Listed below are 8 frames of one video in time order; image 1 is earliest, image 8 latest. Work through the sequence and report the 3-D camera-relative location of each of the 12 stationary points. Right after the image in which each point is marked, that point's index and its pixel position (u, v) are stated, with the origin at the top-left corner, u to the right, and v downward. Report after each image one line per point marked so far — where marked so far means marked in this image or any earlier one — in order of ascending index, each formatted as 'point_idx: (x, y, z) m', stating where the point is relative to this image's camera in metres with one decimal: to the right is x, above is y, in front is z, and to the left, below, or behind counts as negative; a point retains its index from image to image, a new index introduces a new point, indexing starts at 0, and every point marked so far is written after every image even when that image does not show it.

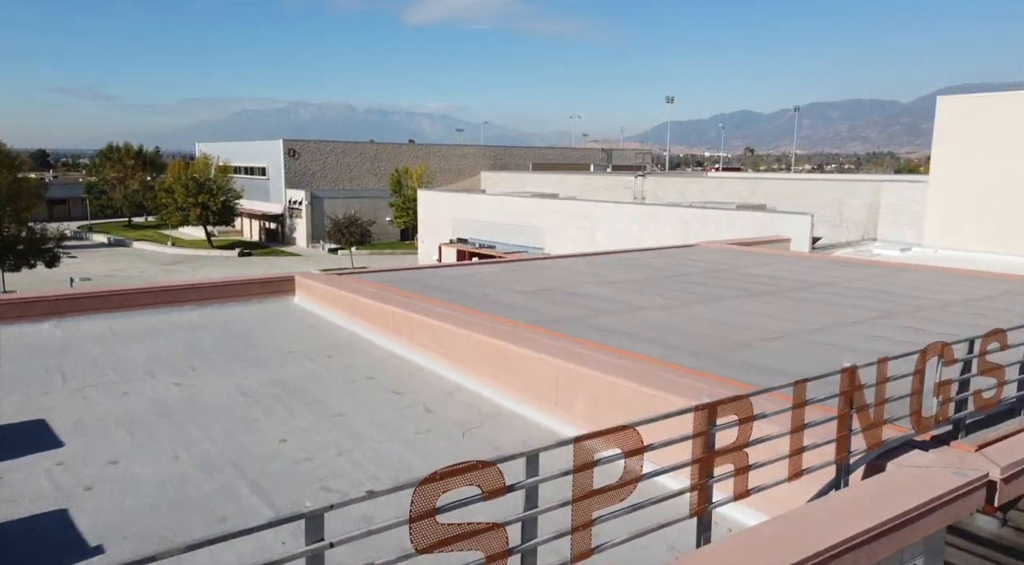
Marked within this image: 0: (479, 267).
0: (-0.5, +0.2, +11.1) m
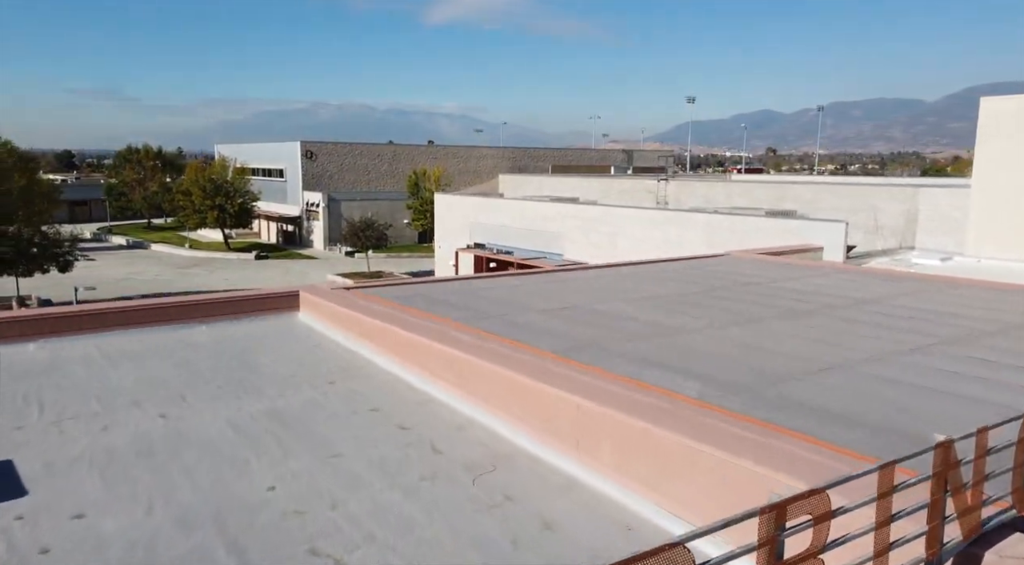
0: (-0.2, 0.0, +10.5) m
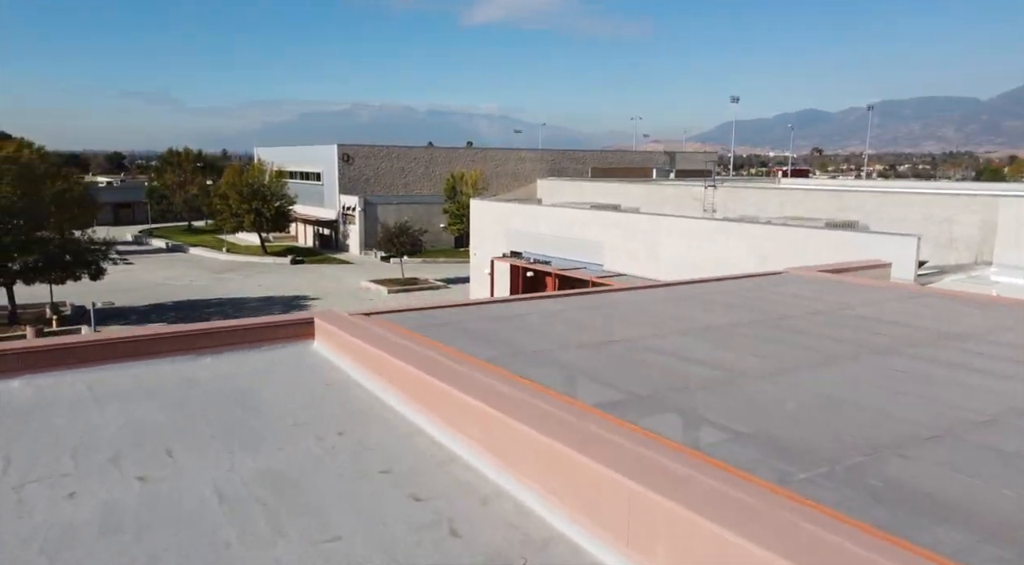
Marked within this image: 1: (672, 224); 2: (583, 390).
0: (+0.2, -0.3, +9.6) m
1: (+3.7, +1.4, +17.9) m
2: (+0.6, -0.9, +6.0) m
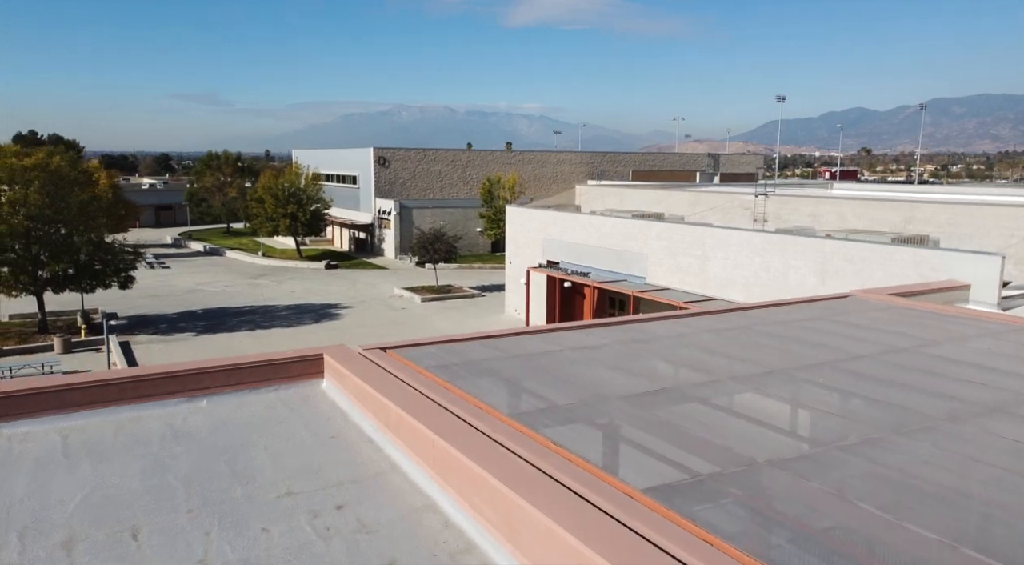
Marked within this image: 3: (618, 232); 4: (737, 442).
0: (+0.6, -0.6, +8.5) m
1: (+4.5, +1.0, +16.7) m
2: (+0.7, -1.2, +5.0) m
3: (+2.7, +1.3, +19.8) m
4: (+1.6, -1.1, +5.5) m
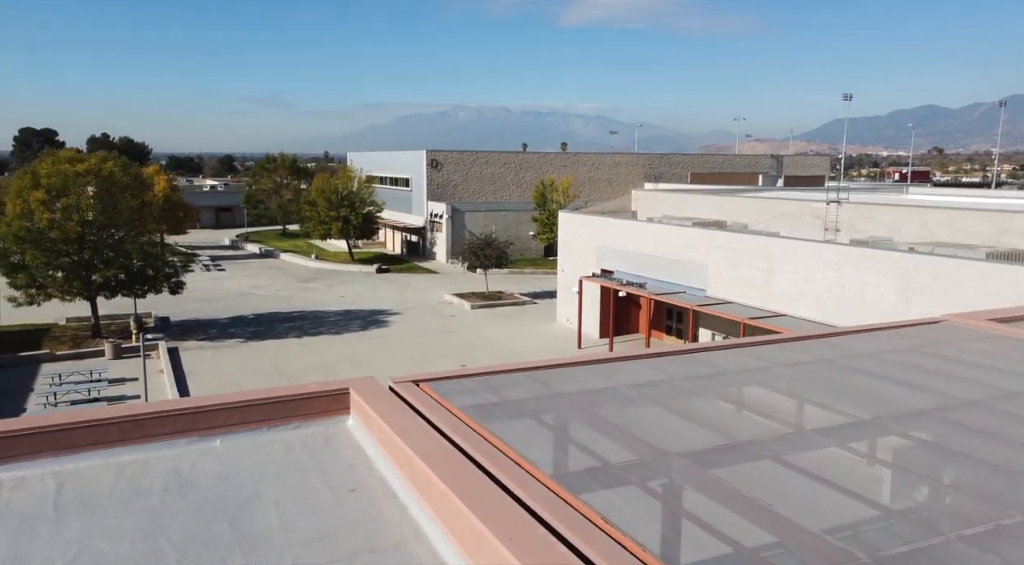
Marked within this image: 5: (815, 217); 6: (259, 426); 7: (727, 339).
0: (+1.1, -0.9, +7.6) m
1: (+5.6, +0.7, +15.5) m
2: (+1.0, -1.5, +4.1) m
3: (+4.0, +1.0, +18.8) m
4: (+1.8, -1.4, +4.5) m
5: (+7.5, +1.6, +19.0) m
6: (-2.2, -1.2, +6.7) m
7: (+2.5, -0.7, +9.0) m
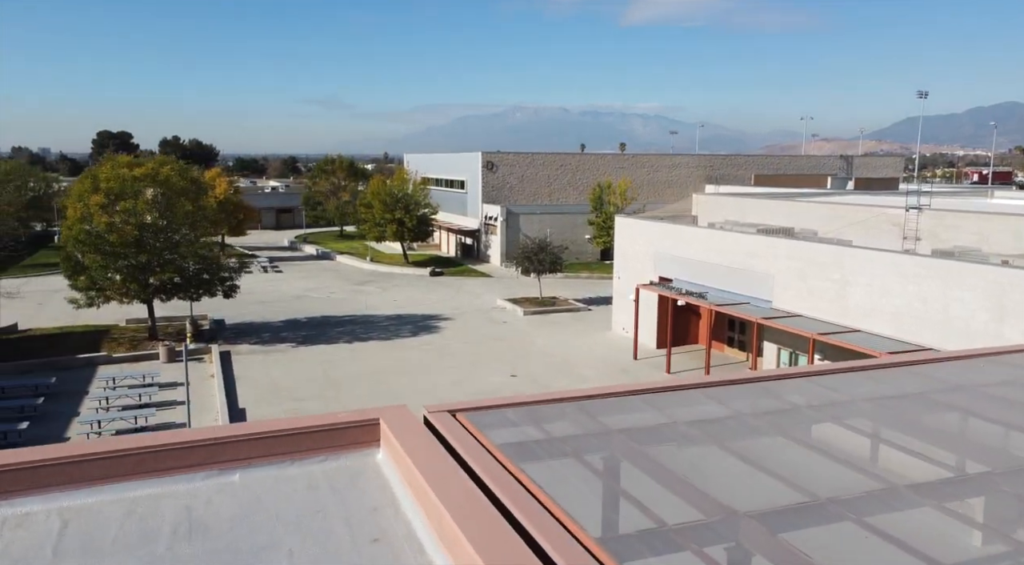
0: (+1.5, -1.1, +6.9) m
1: (+6.6, +0.5, +14.4) m
2: (+1.1, -1.7, +3.3) m
3: (+5.3, +0.8, +17.8) m
4: (+2.0, -1.6, +3.7) m
5: (+8.7, +1.3, +17.7) m
6: (-1.9, -1.4, +6.2) m
7: (+3.0, -0.9, +8.1) m
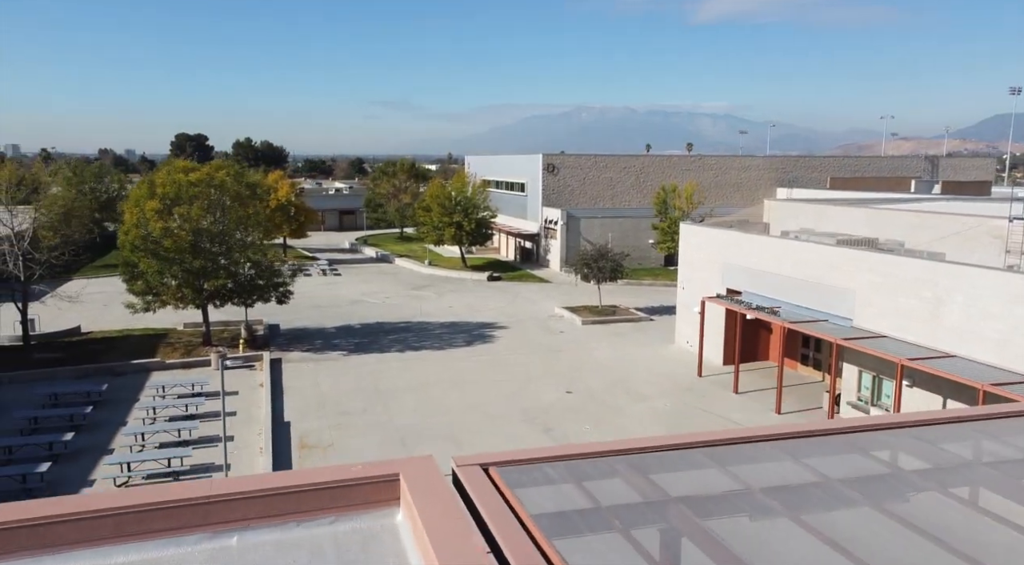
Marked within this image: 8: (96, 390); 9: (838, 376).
0: (+1.8, -1.4, +5.8) m
1: (+7.5, +0.1, +12.9) m
2: (+1.1, -1.9, +2.3) m
3: (+6.5, +0.5, +16.3) m
4: (+2.1, -1.9, +2.6) m
5: (+10.0, +1.0, +16.0) m
6: (-1.6, -1.7, +5.4) m
7: (+3.5, -1.2, +6.9) m
8: (-9.2, -2.4, +17.0) m
9: (+7.2, -2.1, +17.0) m
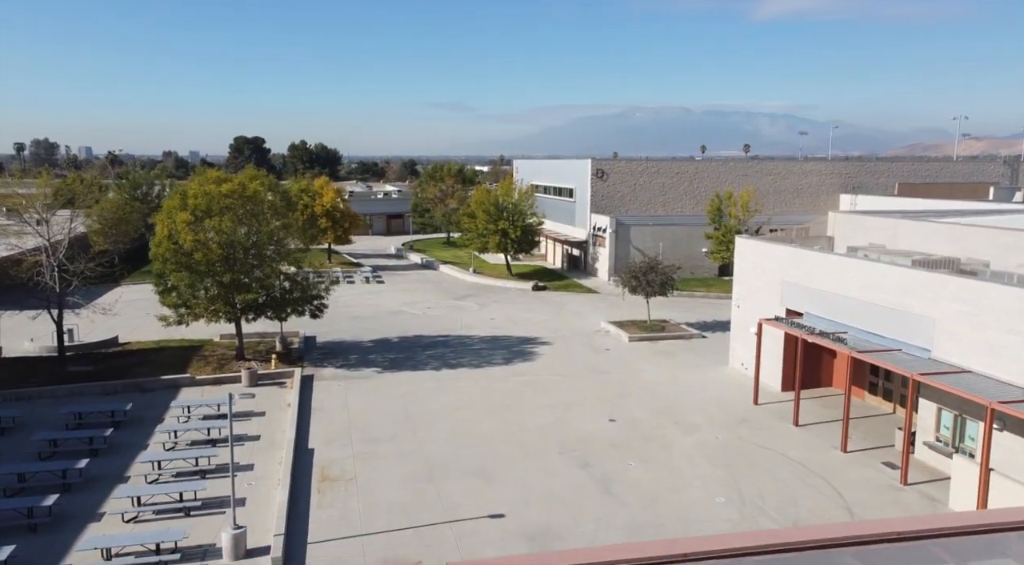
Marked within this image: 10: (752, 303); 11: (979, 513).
0: (+1.8, -1.8, +4.5) m
1: (+8.0, -0.3, +11.2) m
2: (+0.9, -2.3, +1.1) m
3: (+7.2, 0.0, +14.7) m
4: (+1.9, -2.3, +1.3) m
5: (+10.7, +0.5, +14.2) m
6: (-1.6, -2.1, +4.3) m
7: (+3.6, -1.7, +5.5) m
8: (-8.4, -2.7, +16.5) m
9: (+8.0, -2.6, +15.3) m
10: (+6.2, -0.5, +19.8) m
11: (+3.5, -1.6, +5.5) m
